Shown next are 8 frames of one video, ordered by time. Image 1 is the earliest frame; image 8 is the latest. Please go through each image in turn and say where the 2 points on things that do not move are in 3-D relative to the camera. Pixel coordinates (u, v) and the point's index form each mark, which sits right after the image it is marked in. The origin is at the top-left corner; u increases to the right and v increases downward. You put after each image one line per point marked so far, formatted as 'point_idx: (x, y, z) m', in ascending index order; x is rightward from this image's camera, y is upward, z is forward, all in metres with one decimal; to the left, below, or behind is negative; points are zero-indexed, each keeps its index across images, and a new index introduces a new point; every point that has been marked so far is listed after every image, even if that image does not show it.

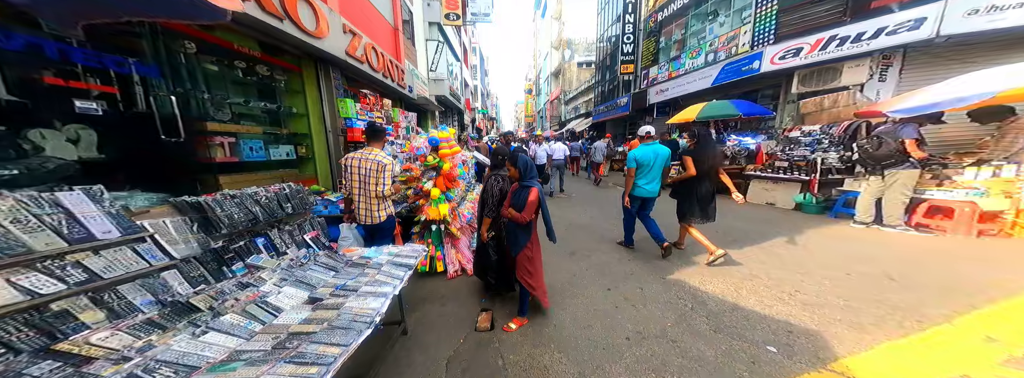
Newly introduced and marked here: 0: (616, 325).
0: (+0.7, -0.9, +2.0) m
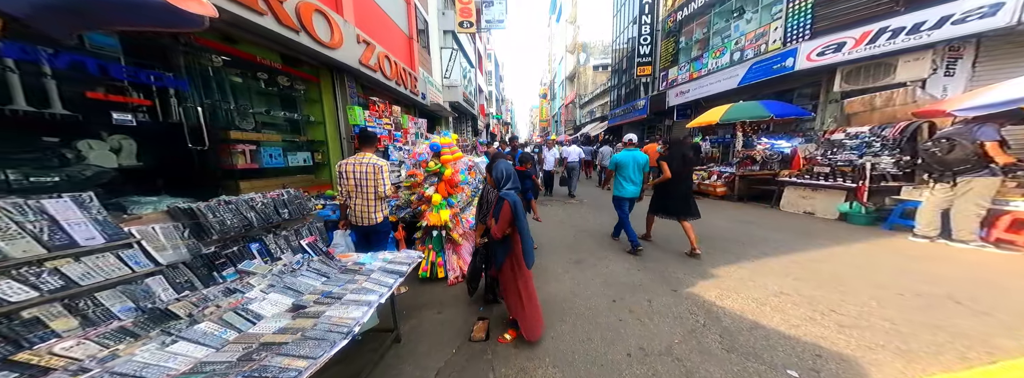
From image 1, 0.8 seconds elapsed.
0: (+0.7, -1.0, +1.9) m
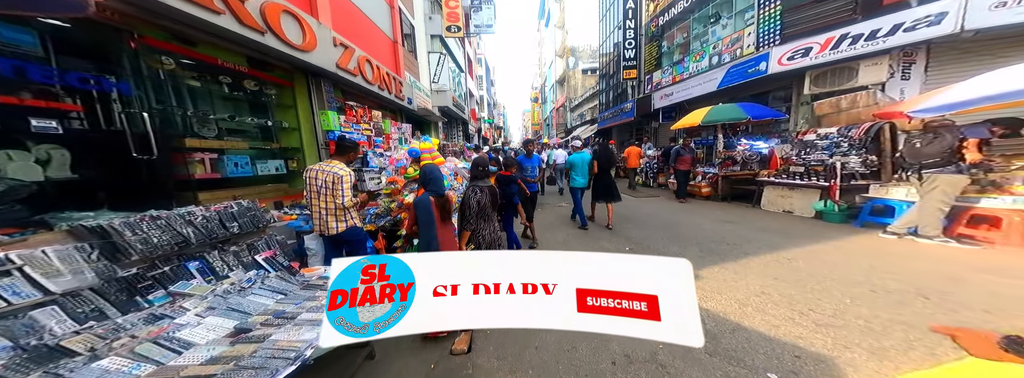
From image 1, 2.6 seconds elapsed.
0: (+0.6, -1.0, +1.9) m
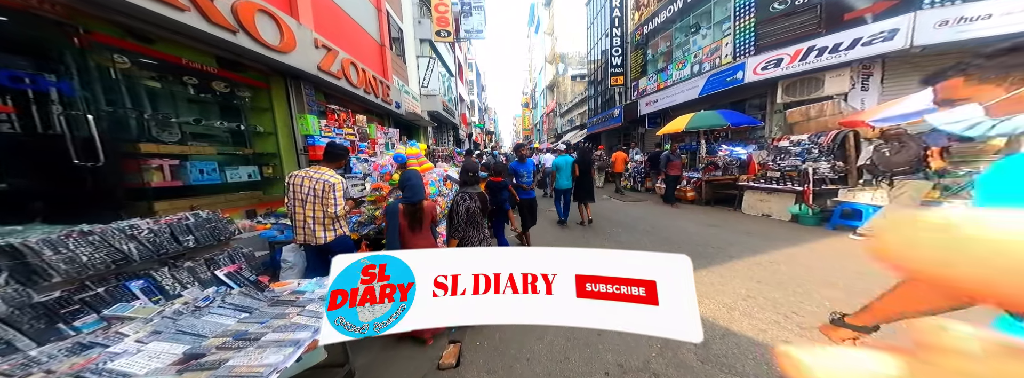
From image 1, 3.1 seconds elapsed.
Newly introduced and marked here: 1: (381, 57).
0: (+0.5, -1.1, +1.8) m
1: (-2.9, +2.9, +6.4) m
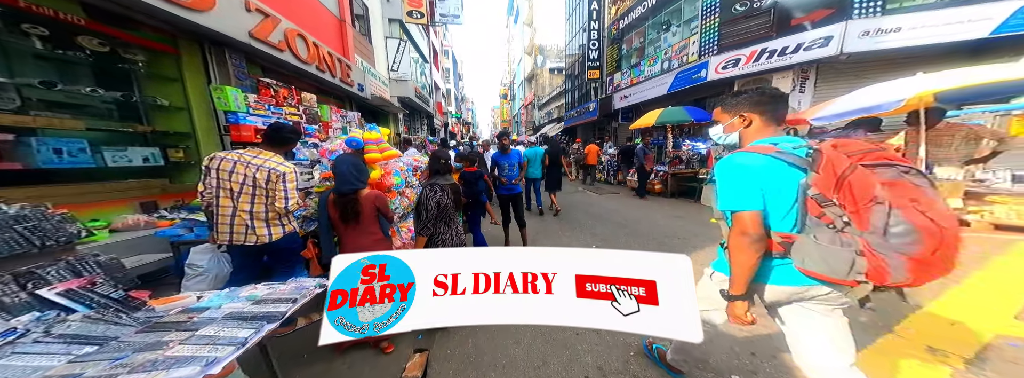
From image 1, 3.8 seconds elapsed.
0: (+0.4, -1.0, +1.7) m
1: (-3.3, +3.1, +5.9) m
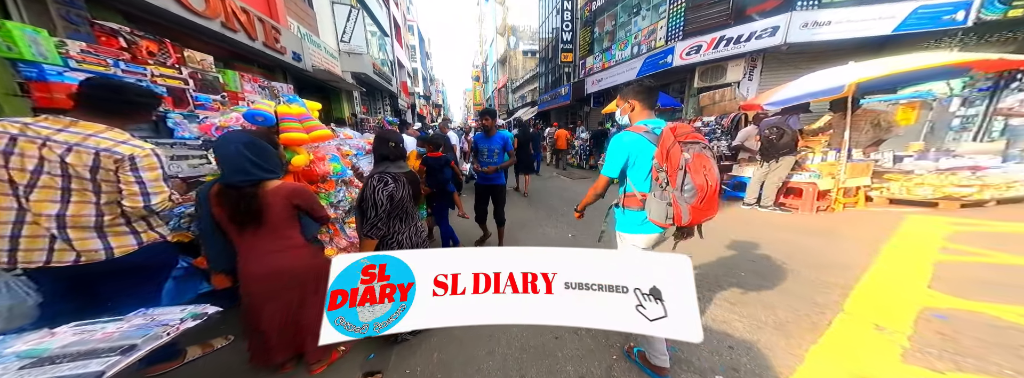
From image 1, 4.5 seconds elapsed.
0: (+0.2, -0.9, +1.4) m
1: (-3.9, +3.3, +5.1) m
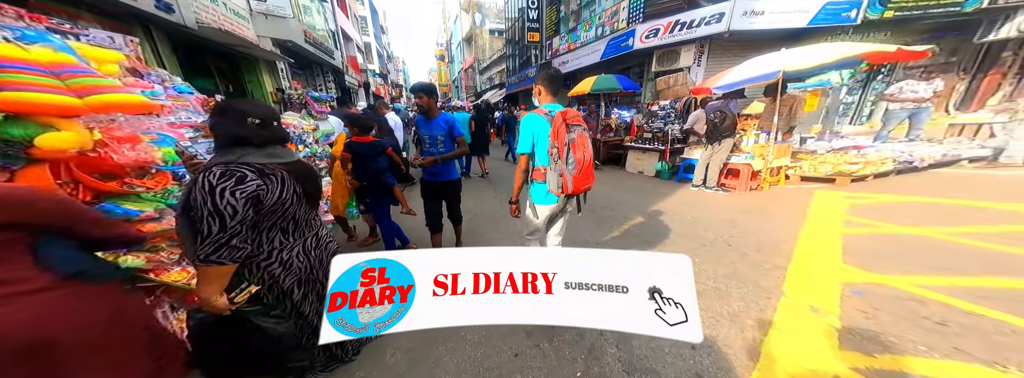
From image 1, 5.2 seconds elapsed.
0: (-0.1, -0.9, +1.0) m
1: (-4.6, +3.4, +4.0) m
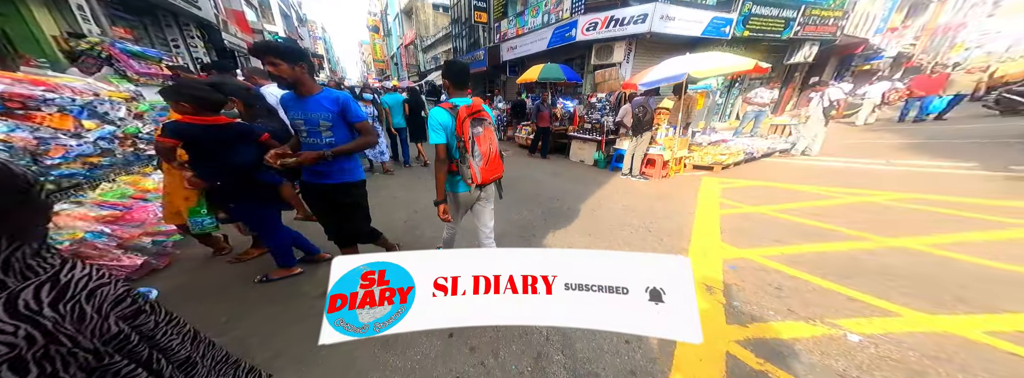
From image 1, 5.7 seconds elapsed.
0: (-0.5, -1.0, +0.2) m
1: (-5.4, +3.4, +2.2) m
